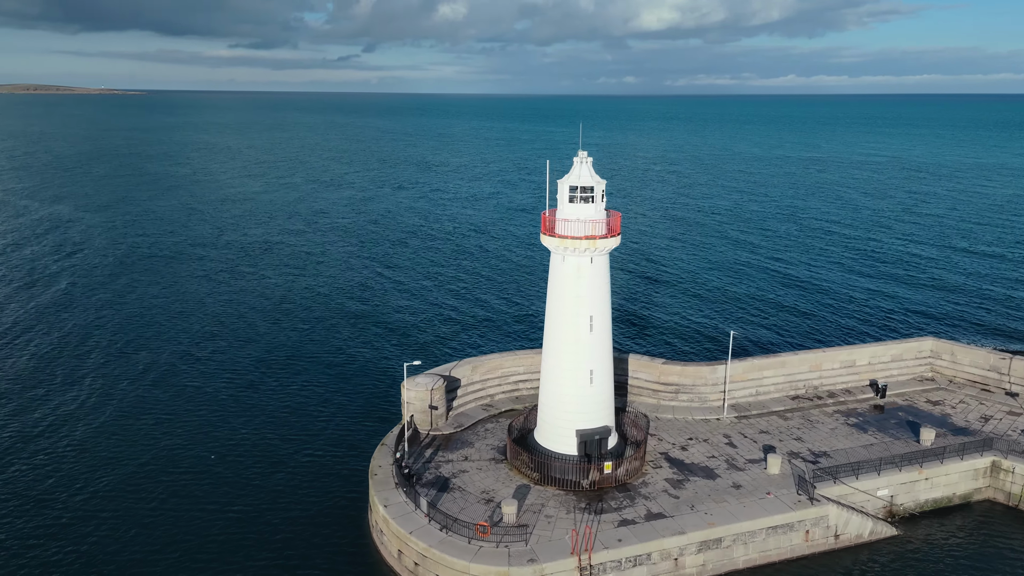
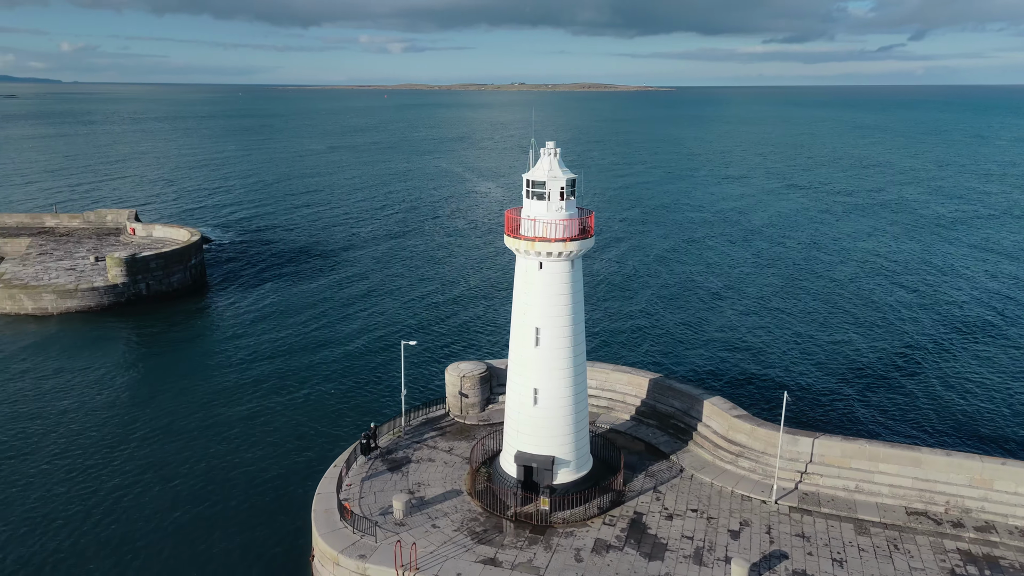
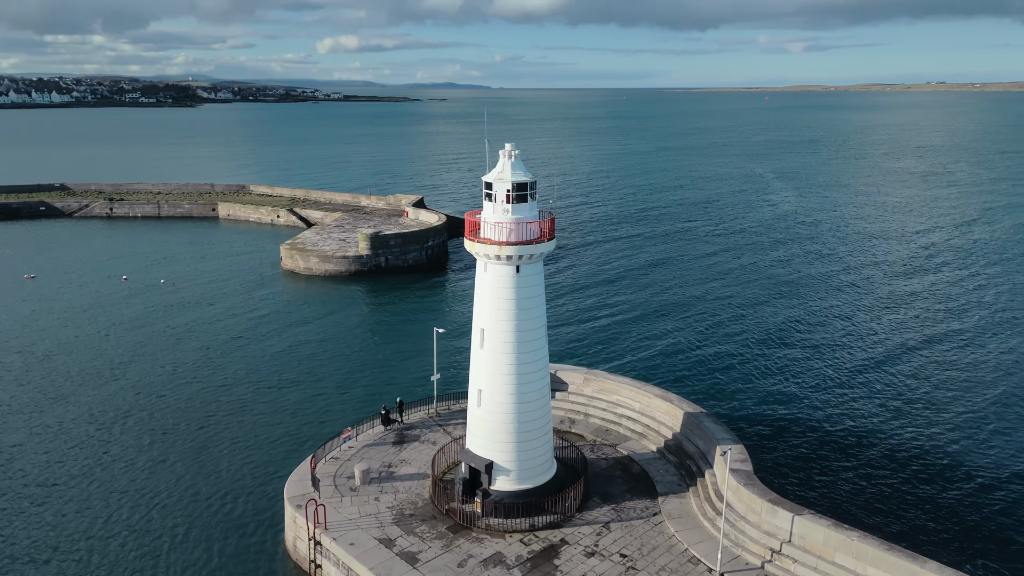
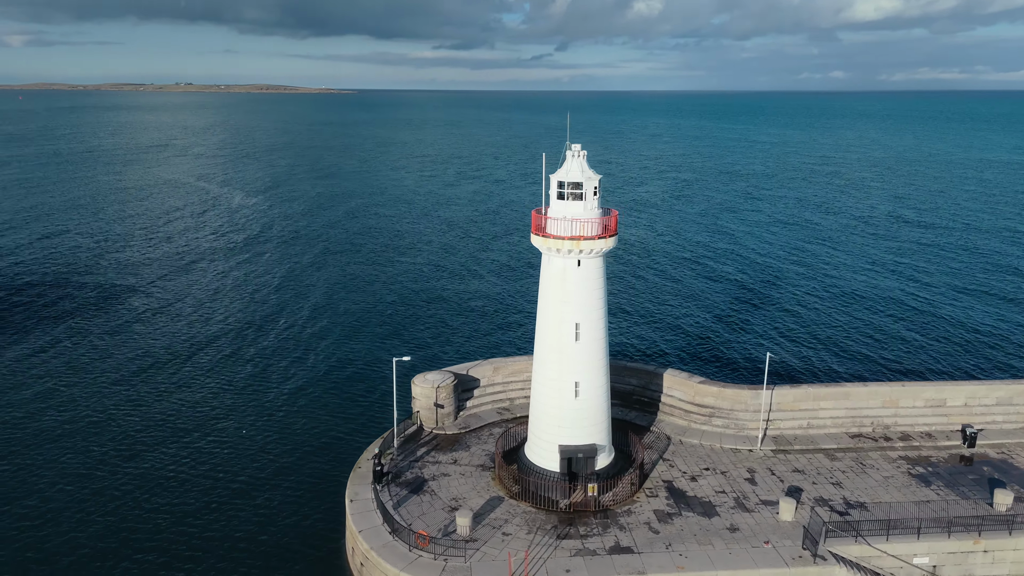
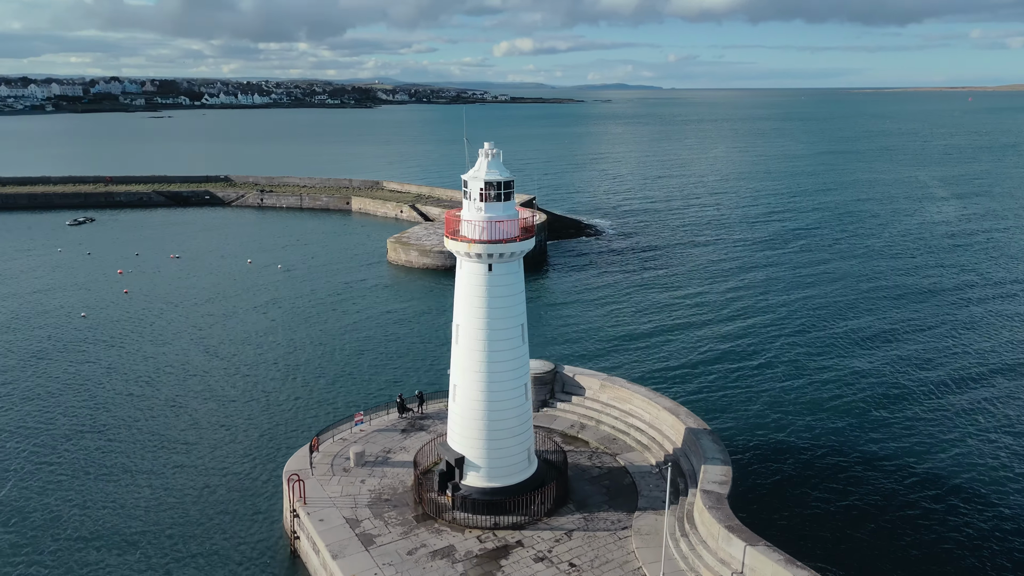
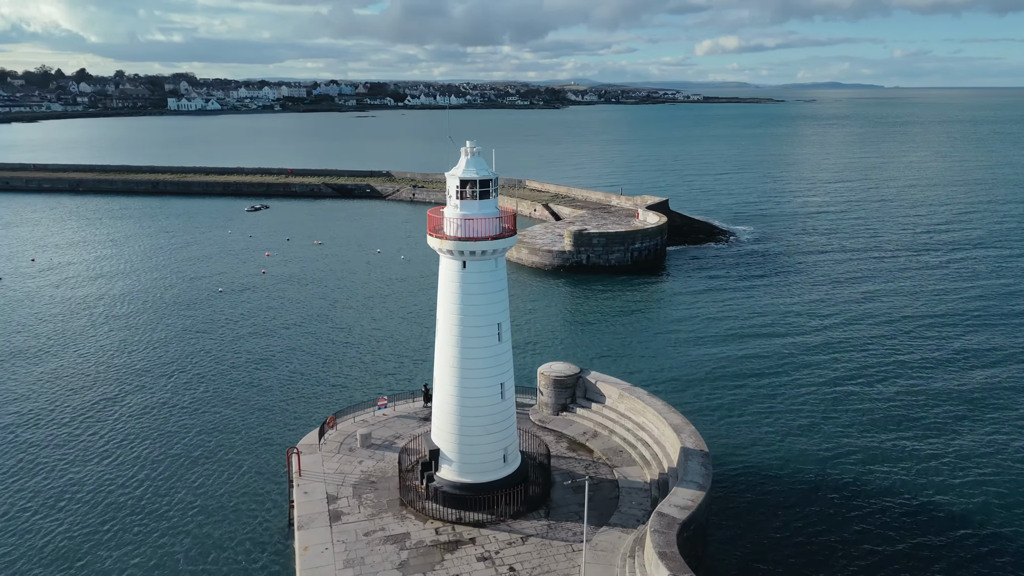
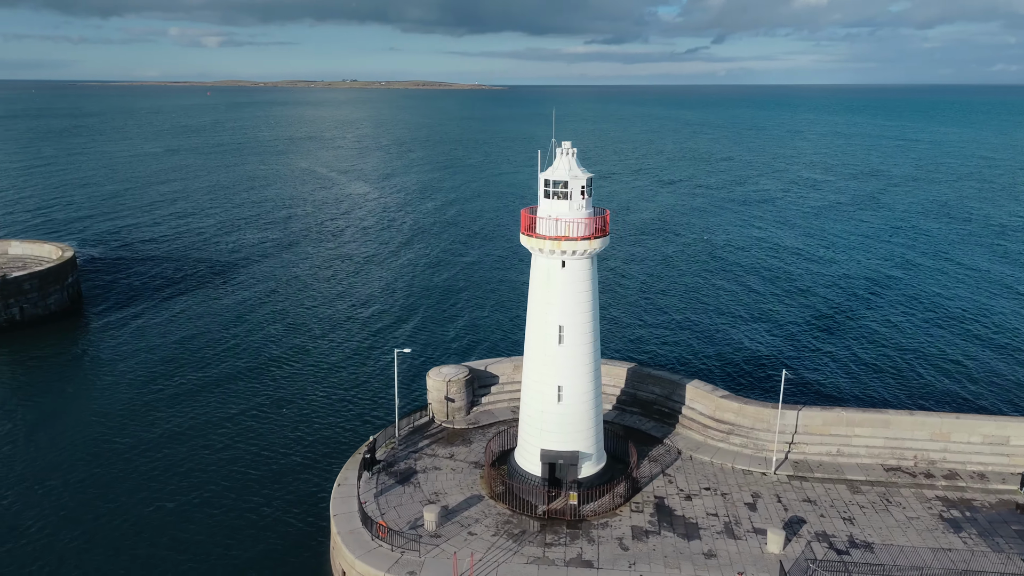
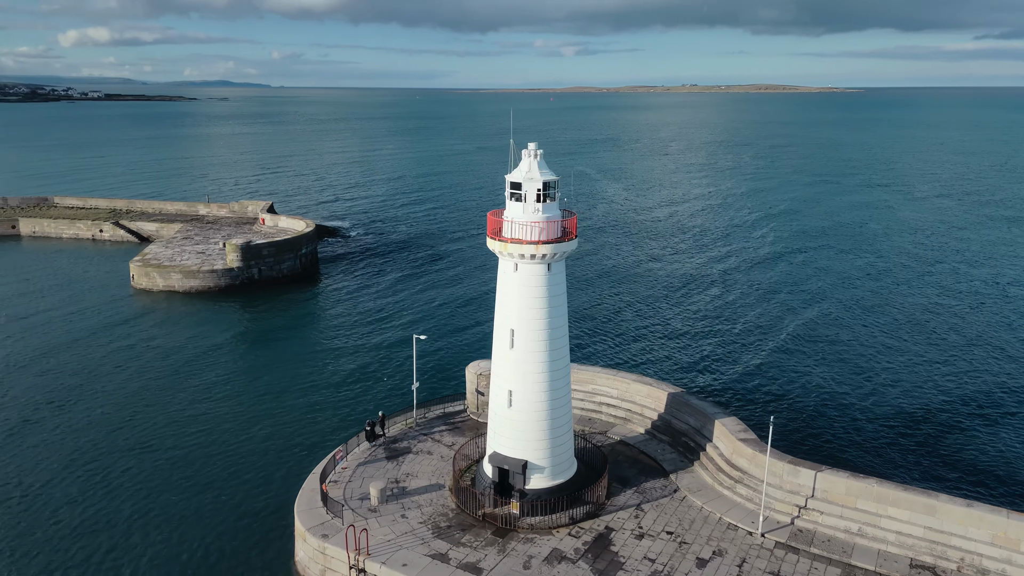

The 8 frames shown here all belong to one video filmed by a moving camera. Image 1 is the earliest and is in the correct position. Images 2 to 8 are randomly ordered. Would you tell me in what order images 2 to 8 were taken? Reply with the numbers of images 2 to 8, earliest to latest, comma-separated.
4, 7, 2, 8, 3, 5, 6
